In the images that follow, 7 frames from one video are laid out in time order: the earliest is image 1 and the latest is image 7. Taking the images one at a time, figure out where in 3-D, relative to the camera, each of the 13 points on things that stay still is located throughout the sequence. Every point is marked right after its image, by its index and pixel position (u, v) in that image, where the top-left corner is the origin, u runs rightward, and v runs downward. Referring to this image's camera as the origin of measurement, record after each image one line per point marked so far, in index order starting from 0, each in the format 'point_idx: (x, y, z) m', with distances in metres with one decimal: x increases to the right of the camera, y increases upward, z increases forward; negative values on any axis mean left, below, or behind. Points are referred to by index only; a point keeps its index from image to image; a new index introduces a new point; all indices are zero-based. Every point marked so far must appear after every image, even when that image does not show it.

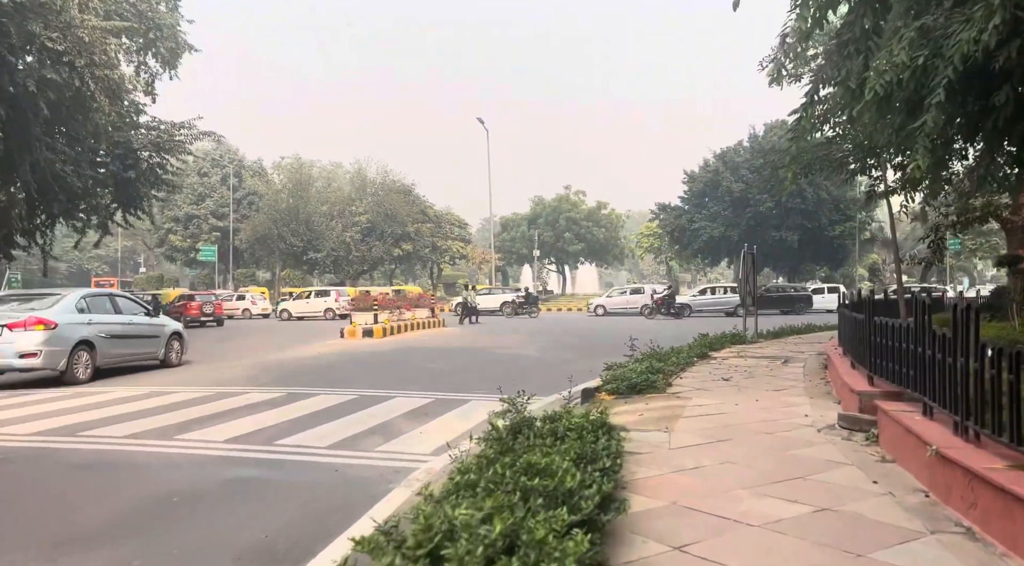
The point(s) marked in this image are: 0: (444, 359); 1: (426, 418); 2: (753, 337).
0: (-1.1, -1.2, +13.4) m
1: (-0.8, -1.3, +7.6) m
2: (+4.6, -1.1, +15.7) m
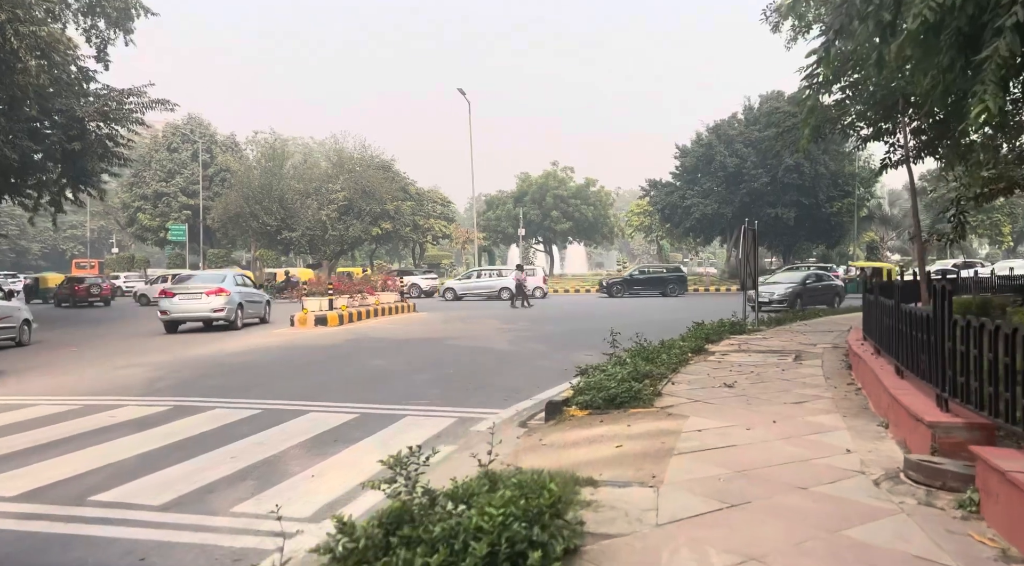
0: (-1.6, -1.0, +11.5) m
1: (-1.2, -1.1, +5.7) m
2: (+4.1, -0.7, +13.9) m
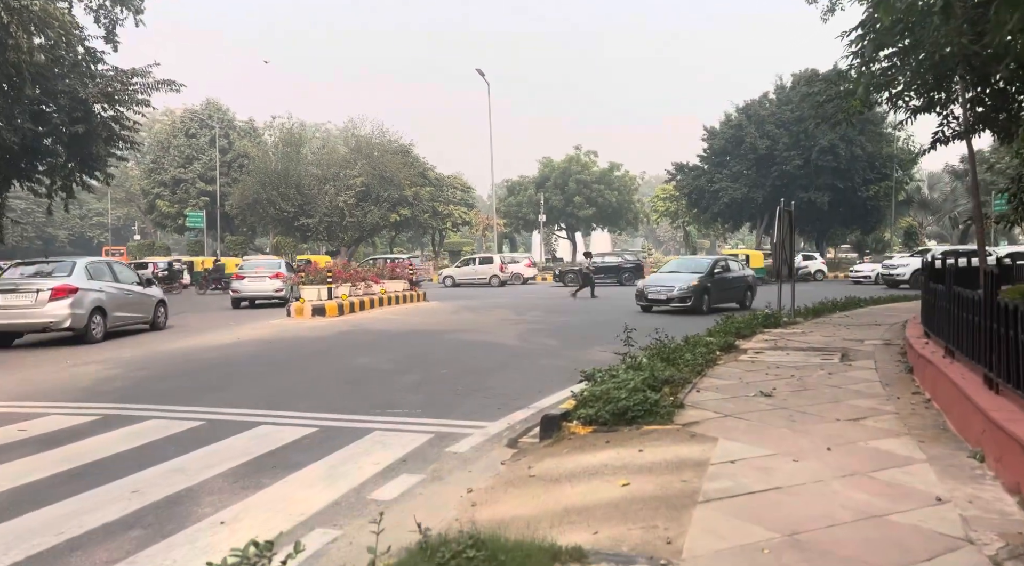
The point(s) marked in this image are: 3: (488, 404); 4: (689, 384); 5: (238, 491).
0: (-1.5, -0.8, +10.3) m
1: (-1.3, -1.1, +4.5) m
2: (+4.2, -0.5, +12.5) m
3: (-0.2, -1.0, +6.6) m
4: (+1.4, -0.8, +6.5) m
5: (-1.4, -1.1, +4.2) m
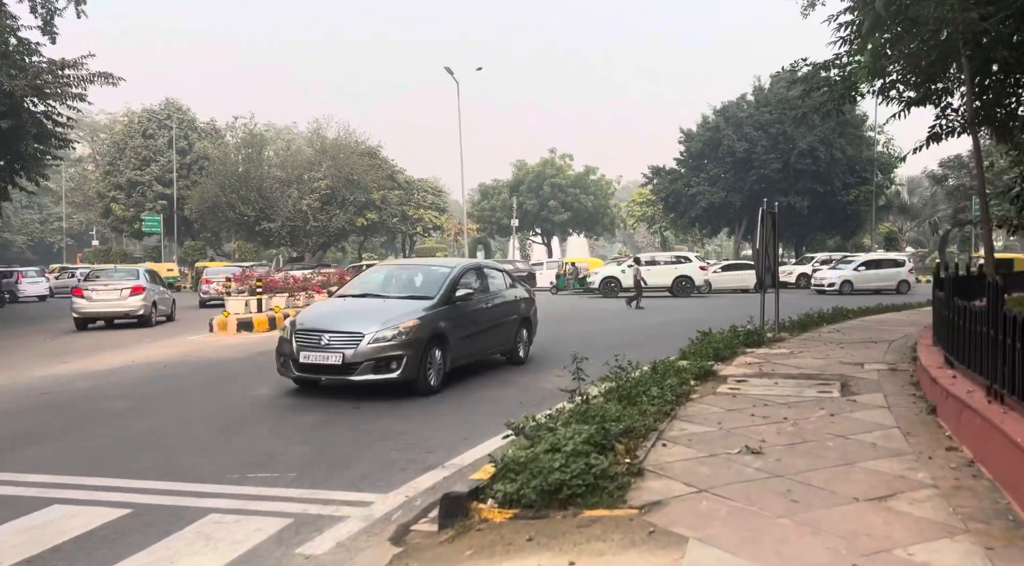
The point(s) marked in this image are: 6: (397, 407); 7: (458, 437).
0: (-2.2, -1.0, +8.7) m
1: (-1.8, -1.2, +2.9) m
2: (+3.5, -0.7, +11.1) m
3: (-0.8, -1.1, +5.1) m
4: (+0.8, -0.9, +5.0) m
5: (-1.9, -1.2, +2.6) m
6: (-1.0, -1.1, +6.9) m
7: (-0.4, -1.1, +5.8) m
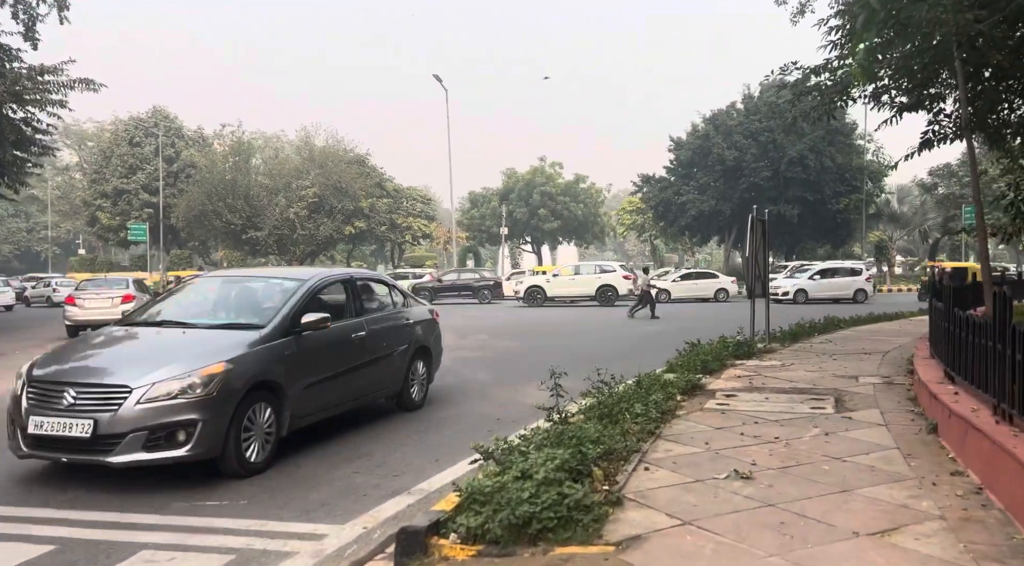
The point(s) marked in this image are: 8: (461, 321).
0: (-2.4, -1.1, +8.3) m
1: (-2.0, -1.2, +2.5) m
2: (+3.3, -0.8, +10.7) m
3: (-0.9, -1.2, +4.7) m
4: (+0.7, -1.0, +4.6) m
5: (-2.0, -1.2, +2.2) m
6: (-1.1, -1.1, +6.5) m
7: (-0.6, -1.2, +5.4) m
8: (-1.1, -0.8, +17.7) m
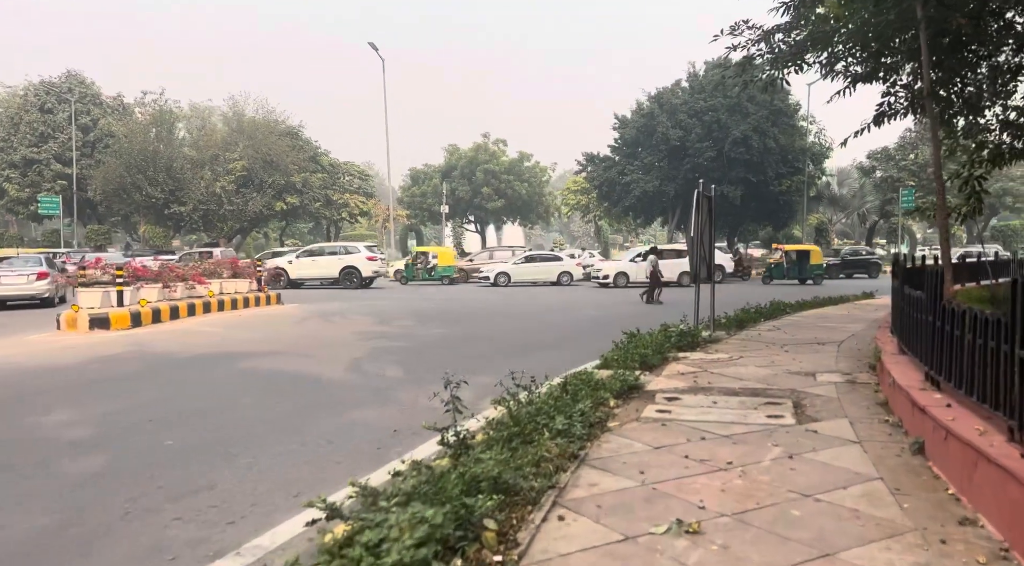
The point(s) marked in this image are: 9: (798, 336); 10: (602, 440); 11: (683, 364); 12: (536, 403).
0: (-3.2, -0.9, +7.0) m
1: (-2.4, -1.2, +1.2) m
2: (+2.4, -0.6, +9.8) m
3: (-1.5, -1.1, +3.4) m
4: (+0.1, -0.9, +3.5) m
5: (-2.4, -1.2, +0.8) m
6: (-1.8, -1.0, +5.2) m
7: (-1.1, -1.1, +4.2) m
8: (-2.5, -0.4, +16.4) m
9: (+3.5, -0.6, +9.9) m
10: (+0.5, -0.9, +4.6) m
11: (+1.6, -0.7, +7.5) m
12: (+0.2, -0.7, +5.0) m
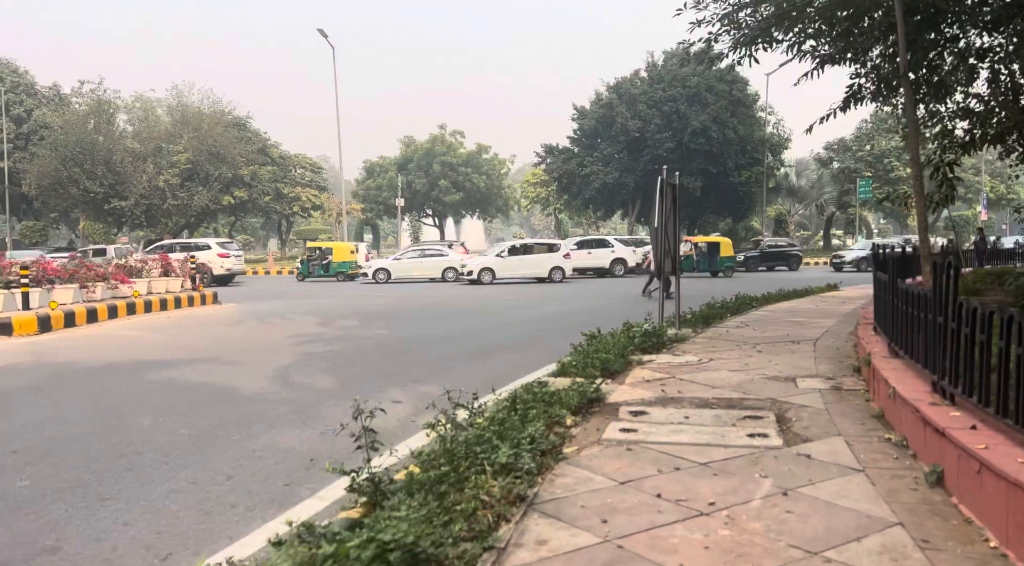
0: (-3.6, -0.9, +6.0) m
1: (-2.5, -1.2, +0.2) m
2: (+1.8, -0.5, +9.0) m
3: (-1.7, -1.1, +2.5) m
4: (-0.1, -0.9, +2.6) m
5: (-2.5, -1.2, -0.1) m
6: (-2.1, -1.0, +4.3) m
7: (-1.4, -1.1, +3.3) m
8: (-3.4, -0.4, +15.4) m
9: (+3.0, -0.6, +9.2) m
10: (+0.2, -0.9, +3.8) m
11: (+1.1, -0.7, +6.7) m
12: (-0.2, -0.7, +4.2) m
